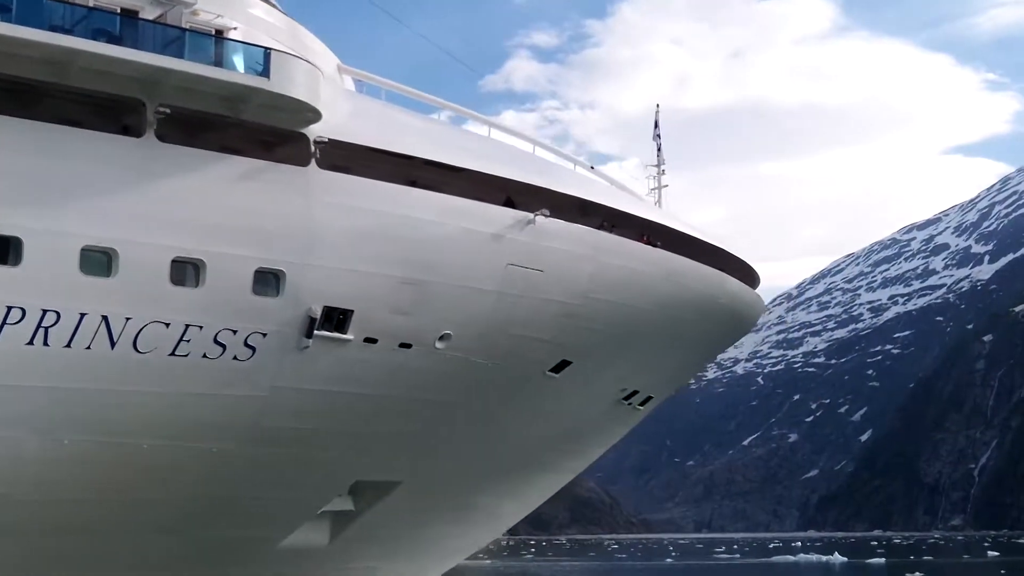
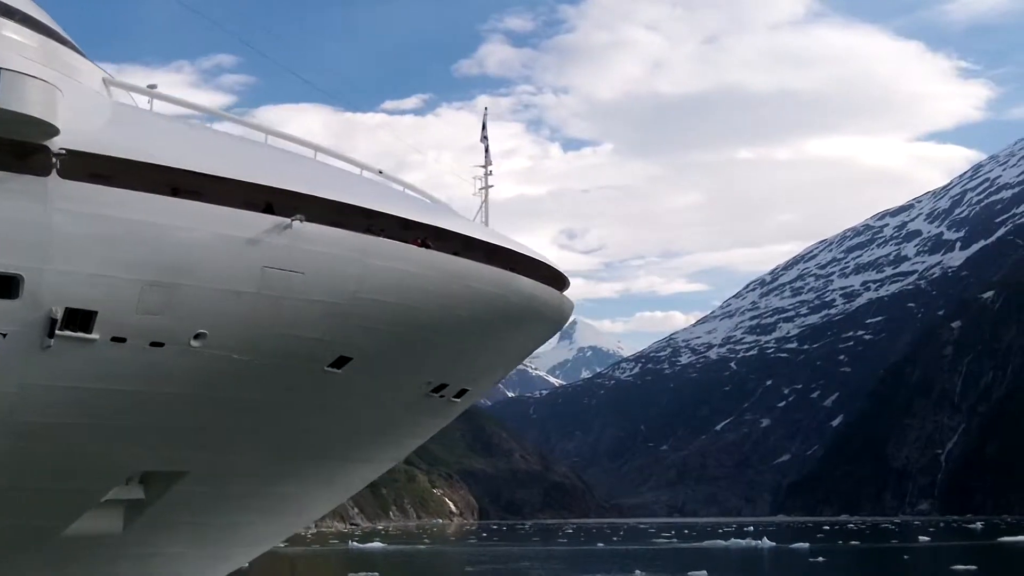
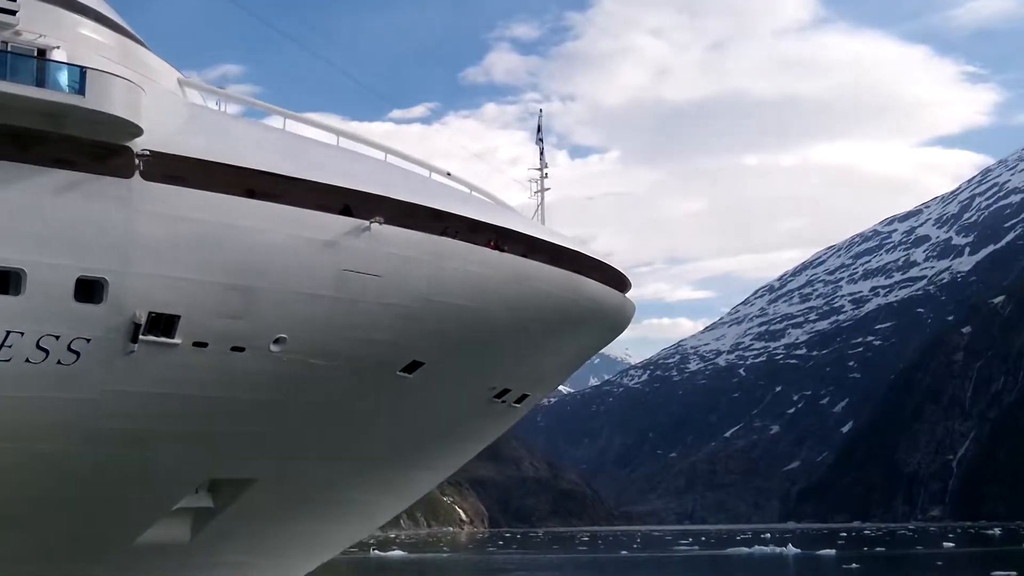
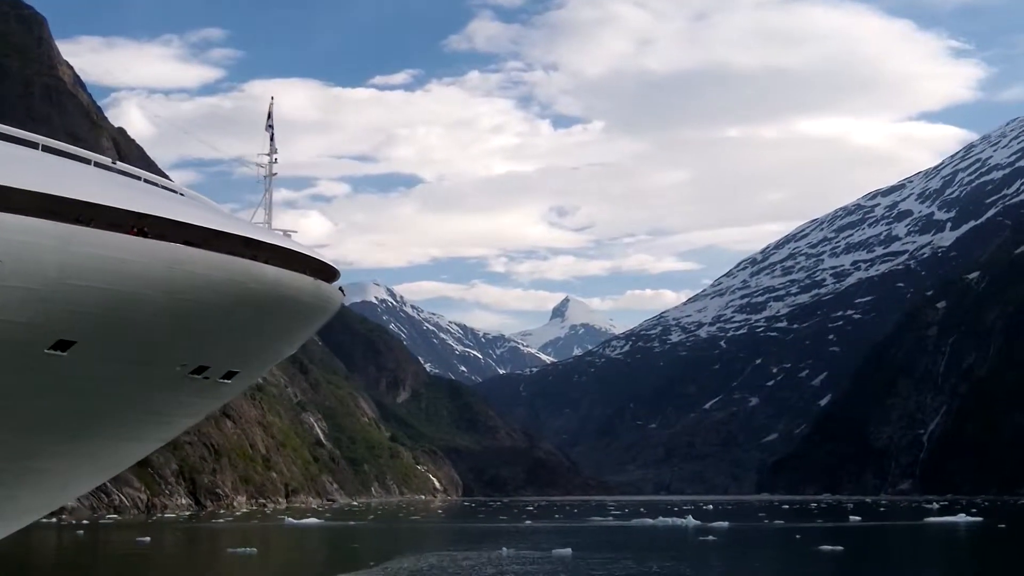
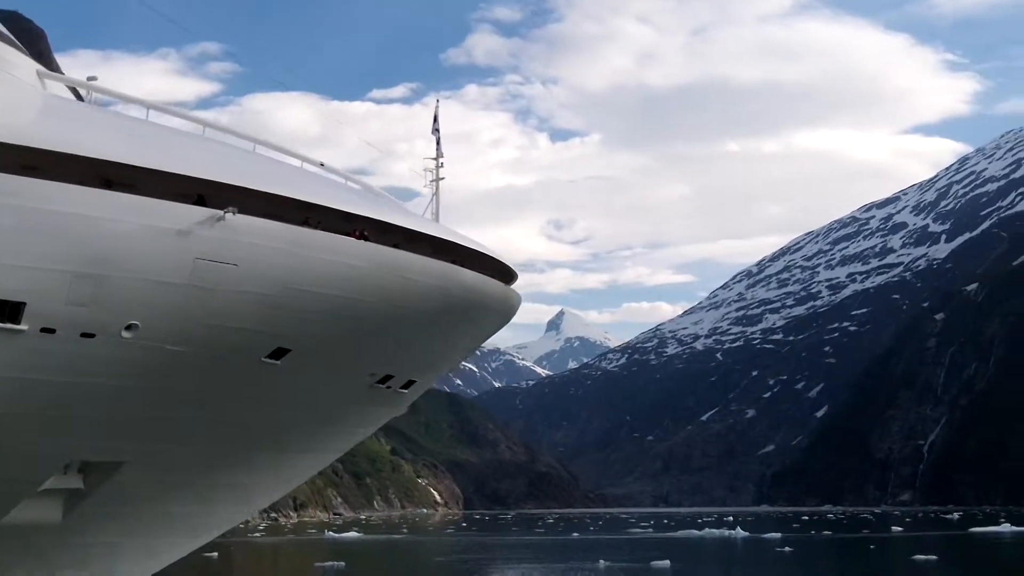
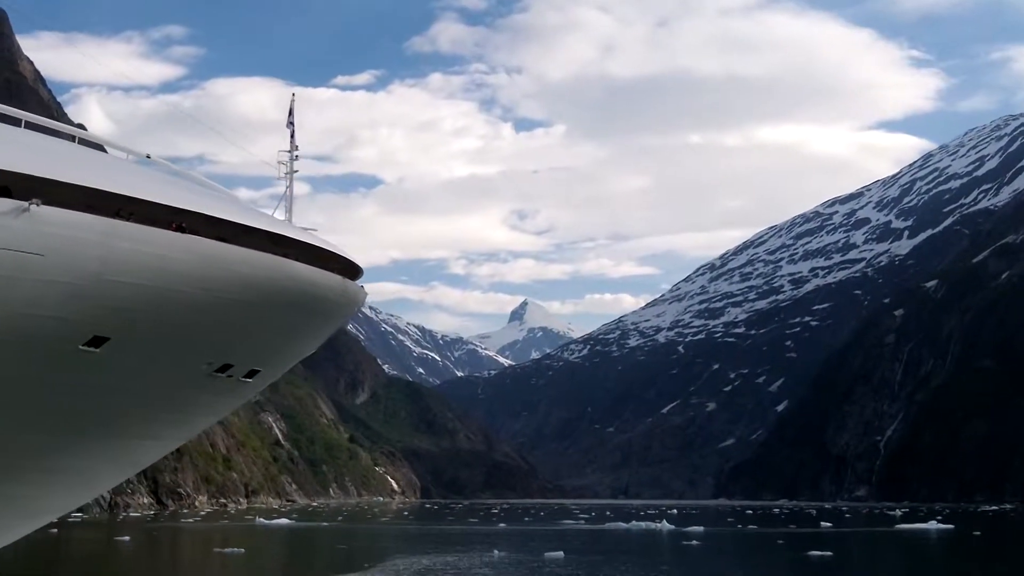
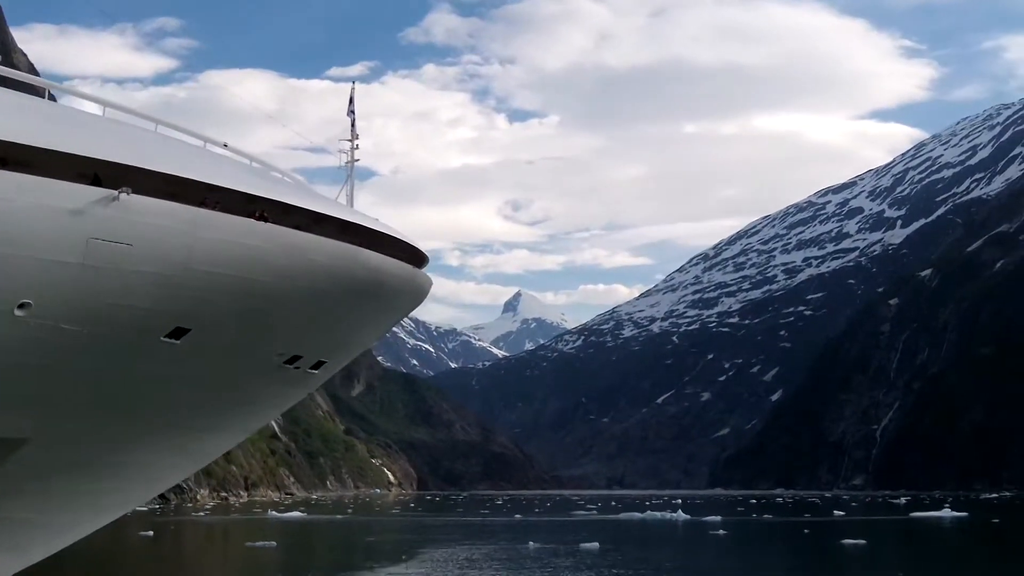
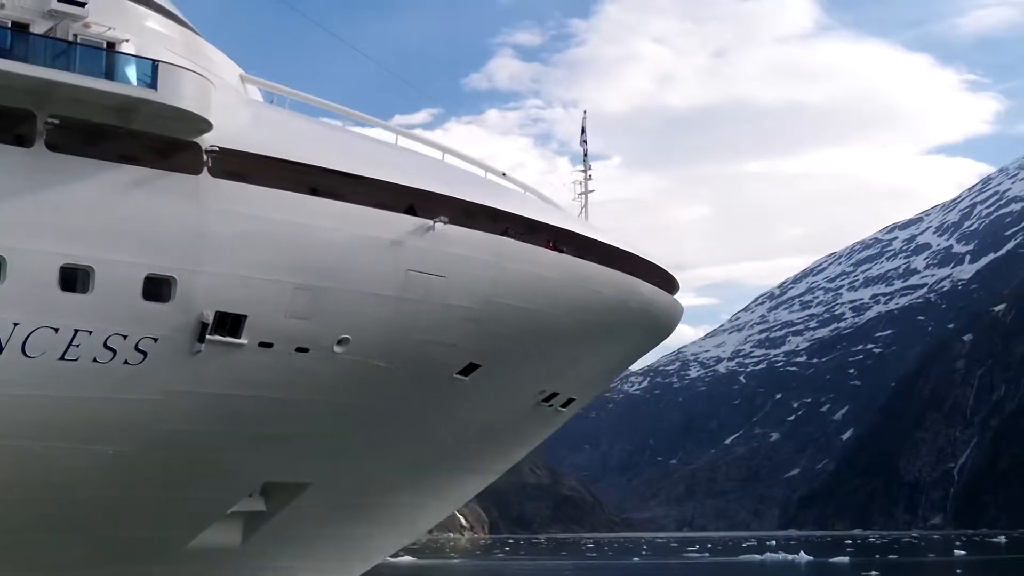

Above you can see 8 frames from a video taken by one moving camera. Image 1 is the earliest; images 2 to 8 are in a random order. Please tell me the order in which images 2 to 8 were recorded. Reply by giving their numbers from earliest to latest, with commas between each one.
8, 3, 2, 5, 7, 6, 4
